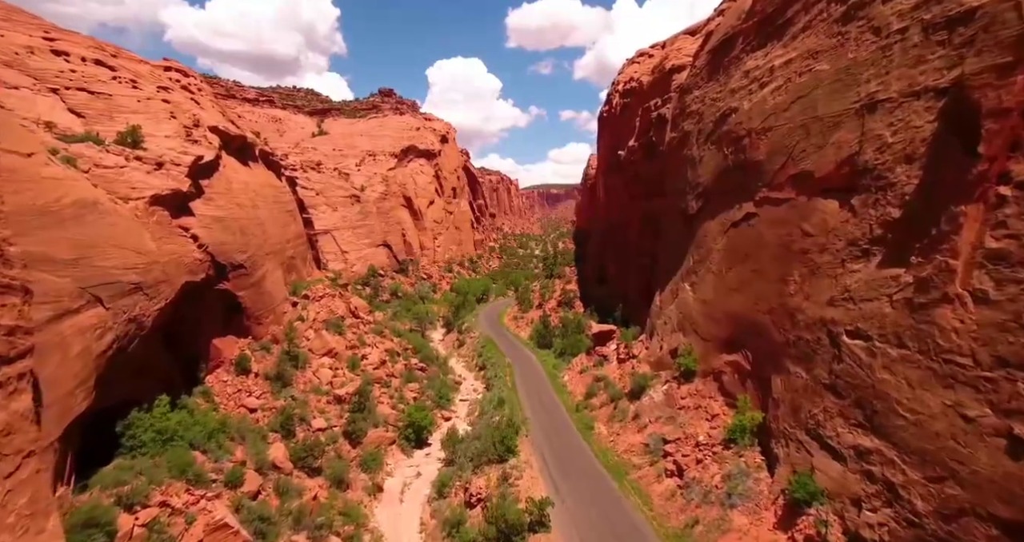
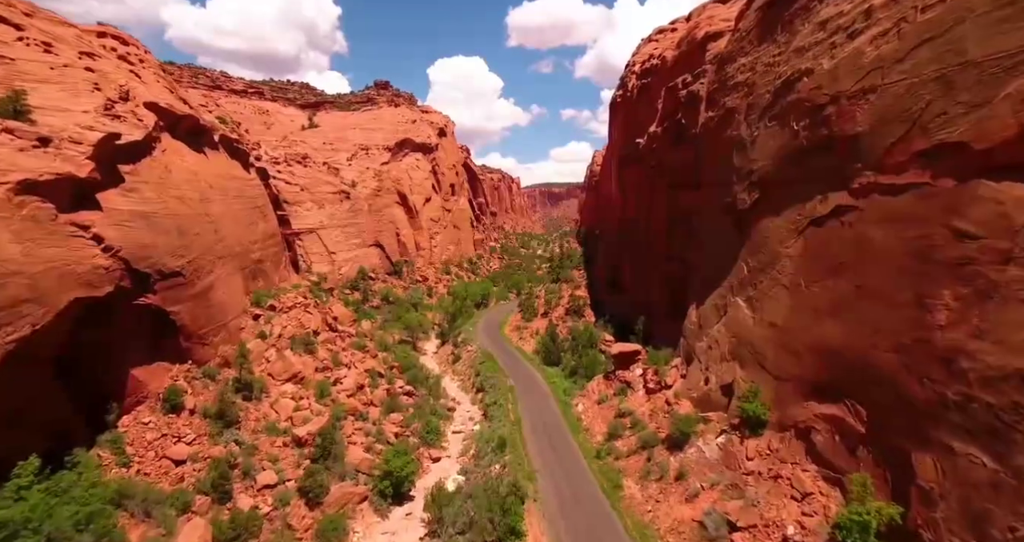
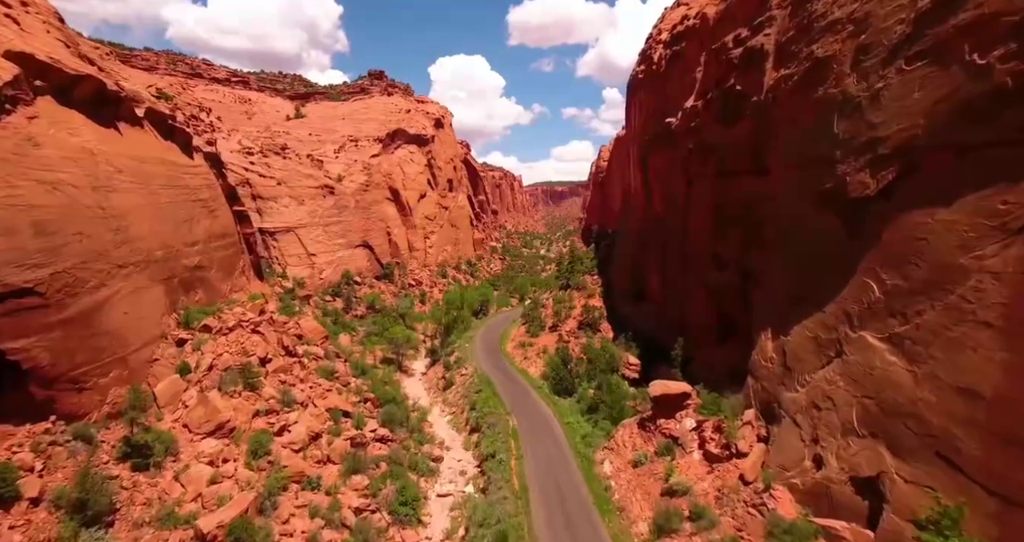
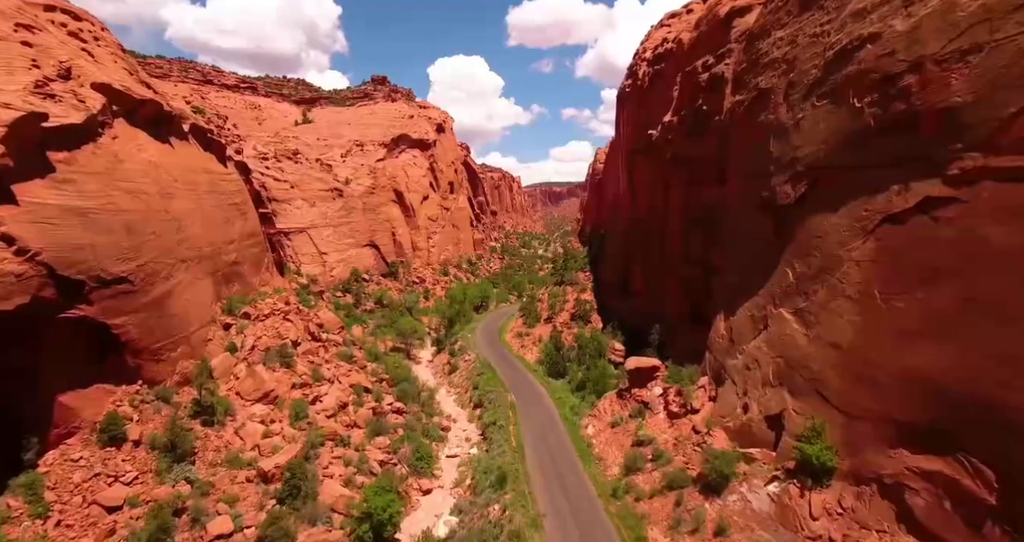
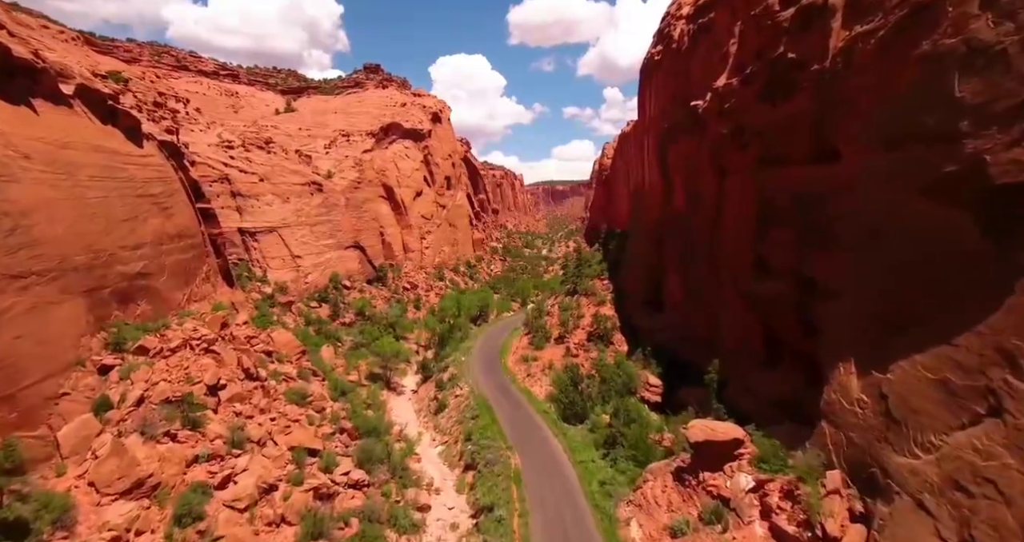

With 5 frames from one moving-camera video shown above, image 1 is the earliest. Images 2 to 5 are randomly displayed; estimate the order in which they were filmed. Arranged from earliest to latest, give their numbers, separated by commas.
2, 4, 3, 5
